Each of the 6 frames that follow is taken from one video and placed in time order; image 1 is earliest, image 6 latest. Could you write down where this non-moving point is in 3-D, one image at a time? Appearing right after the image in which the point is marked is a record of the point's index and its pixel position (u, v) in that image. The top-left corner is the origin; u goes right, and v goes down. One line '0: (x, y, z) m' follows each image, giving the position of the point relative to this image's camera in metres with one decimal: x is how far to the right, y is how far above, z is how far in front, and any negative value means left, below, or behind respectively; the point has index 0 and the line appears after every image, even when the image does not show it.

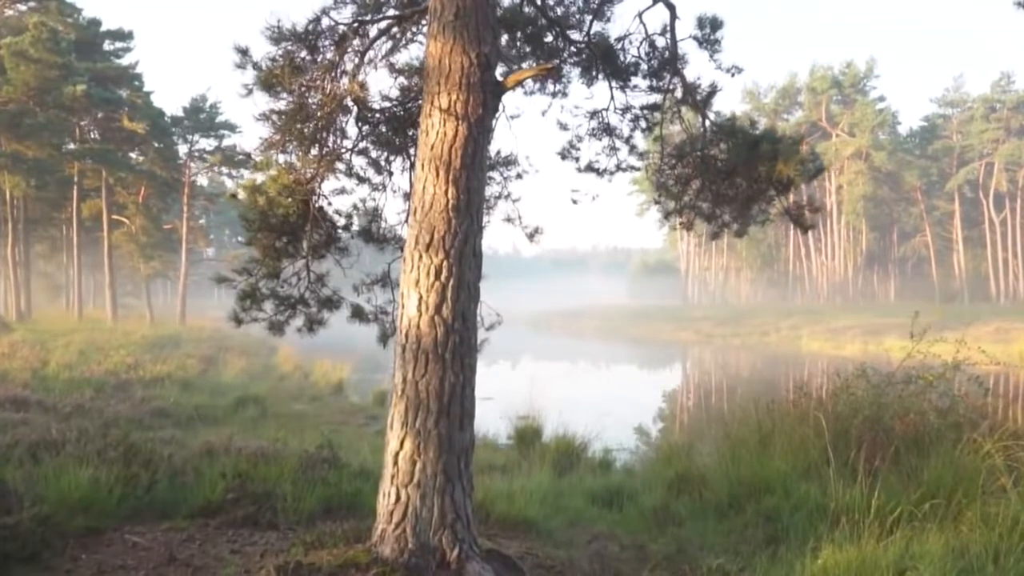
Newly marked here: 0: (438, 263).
0: (-0.4, +0.1, +4.4) m
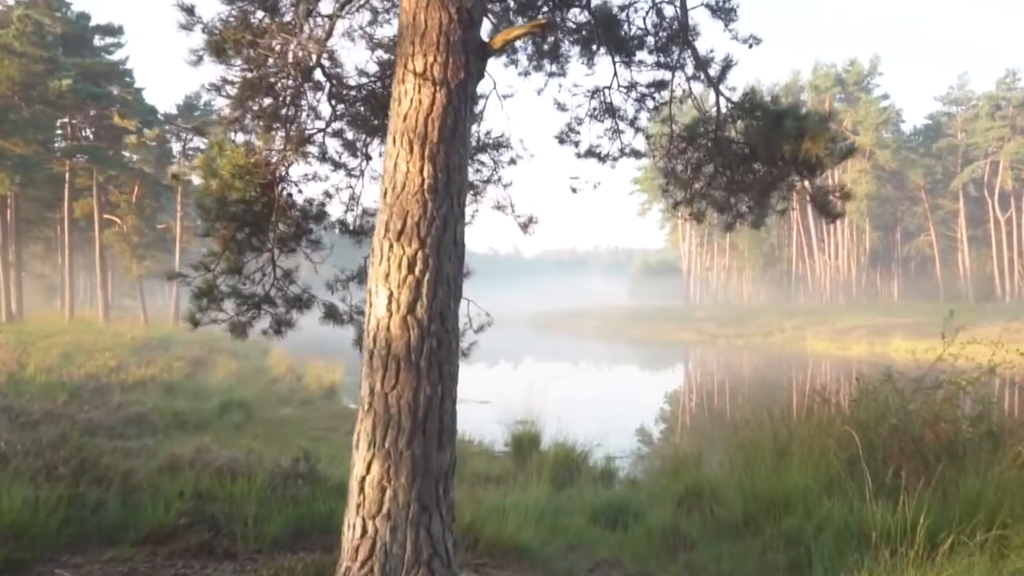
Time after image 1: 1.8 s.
0: (-0.4, +0.1, +3.7) m
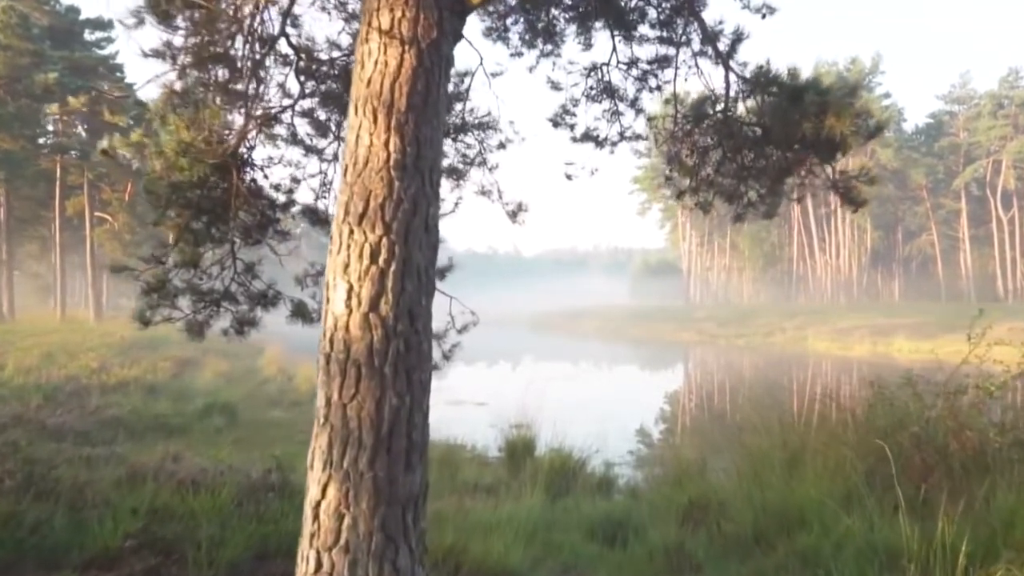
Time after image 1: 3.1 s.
0: (-0.5, +0.2, +3.2) m
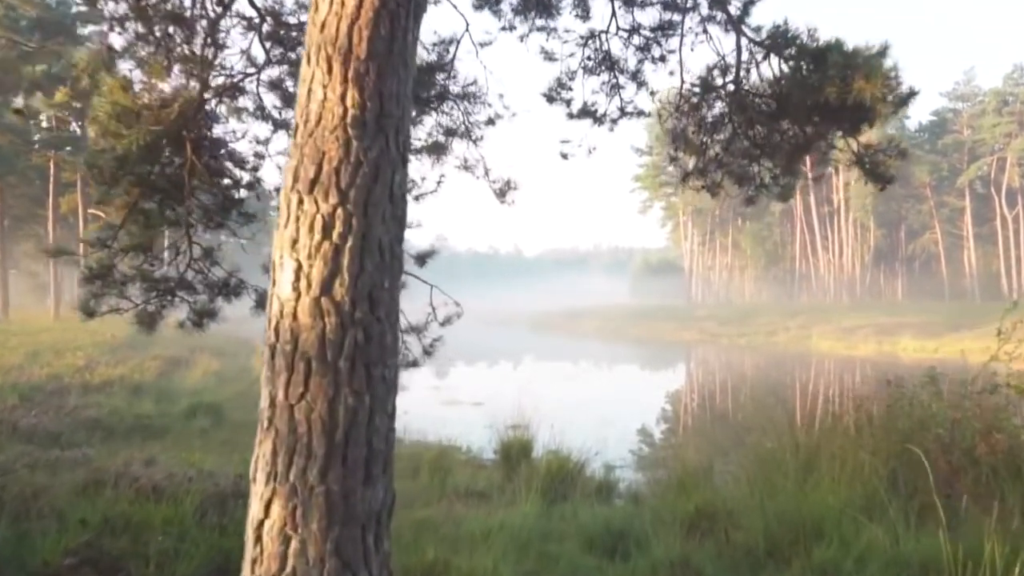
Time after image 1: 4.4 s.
0: (-0.5, +0.2, +2.7) m
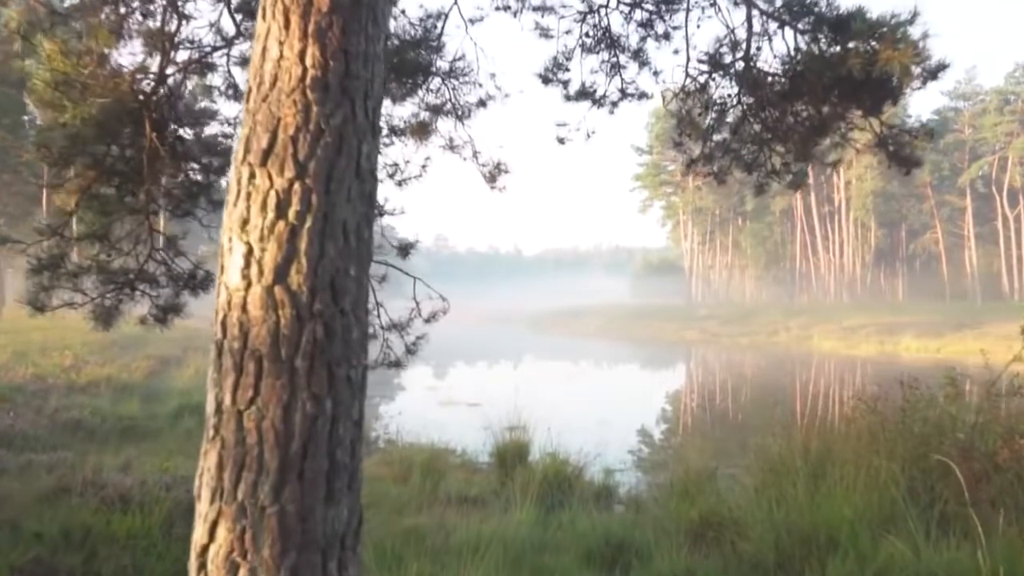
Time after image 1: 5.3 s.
0: (-0.6, +0.3, +2.3) m
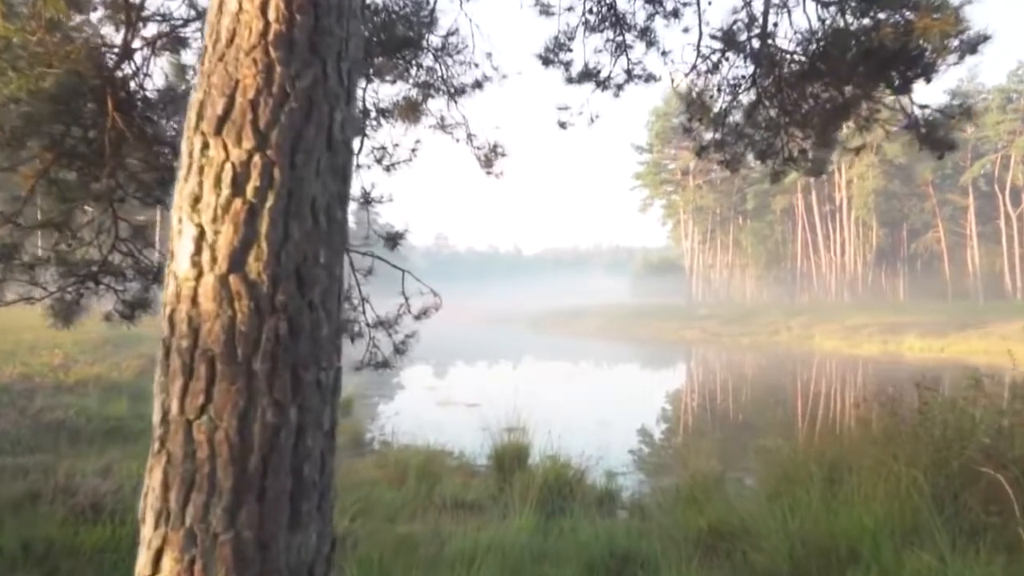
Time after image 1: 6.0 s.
0: (-0.6, +0.3, +2.0) m
